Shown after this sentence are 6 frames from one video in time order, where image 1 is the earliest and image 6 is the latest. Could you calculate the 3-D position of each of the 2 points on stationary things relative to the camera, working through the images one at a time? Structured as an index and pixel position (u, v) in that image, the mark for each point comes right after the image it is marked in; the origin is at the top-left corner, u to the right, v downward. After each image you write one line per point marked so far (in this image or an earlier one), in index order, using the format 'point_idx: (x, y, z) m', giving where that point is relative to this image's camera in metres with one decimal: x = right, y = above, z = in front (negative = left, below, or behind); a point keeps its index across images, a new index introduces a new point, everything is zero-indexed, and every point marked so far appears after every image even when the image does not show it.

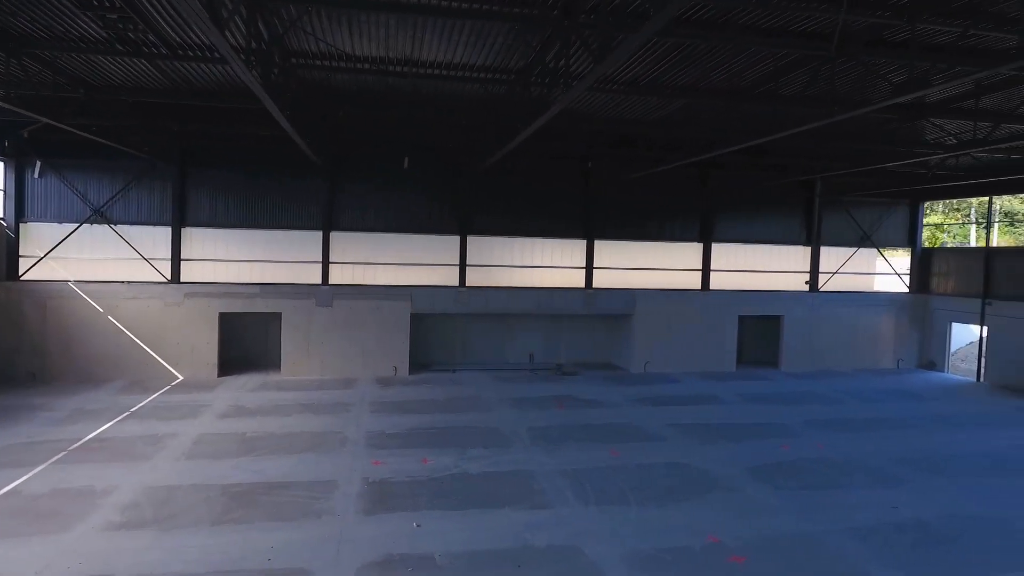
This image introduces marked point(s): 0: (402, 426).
0: (-2.1, -2.6, +11.9) m
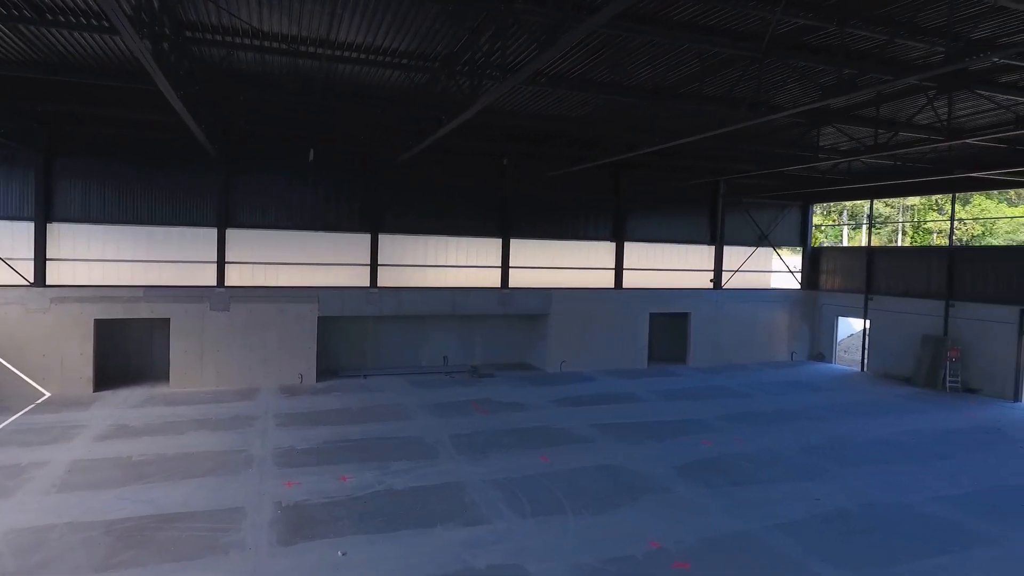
0: (-3.5, -2.7, +11.0) m
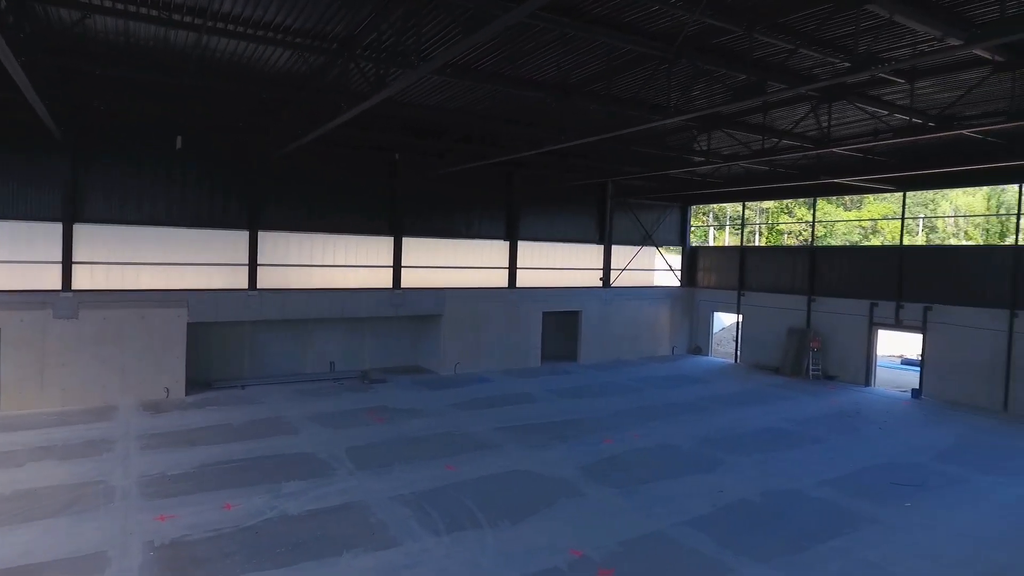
0: (-5.0, -2.7, +9.7) m
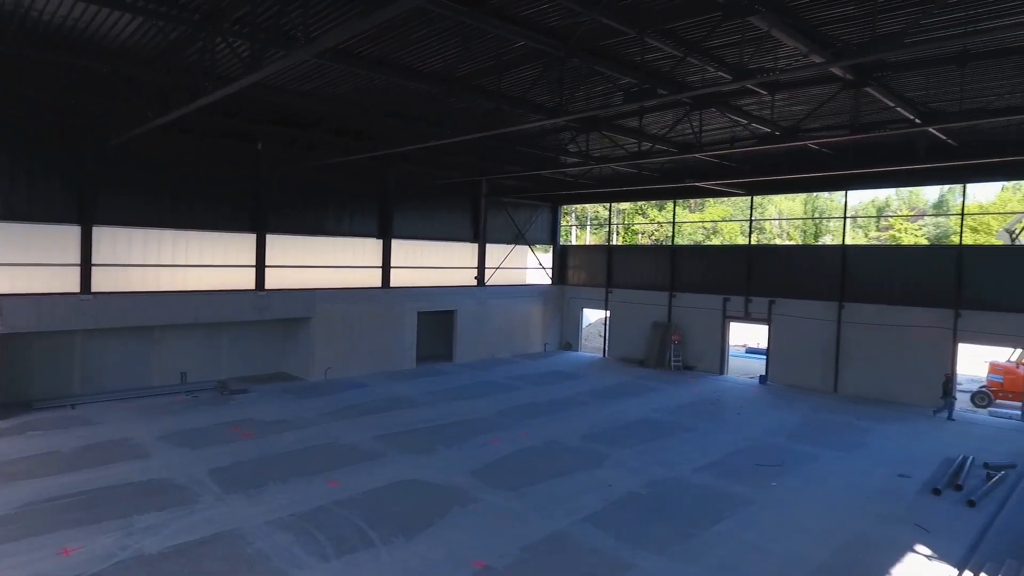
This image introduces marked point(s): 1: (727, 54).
0: (-6.5, -2.8, +8.2) m
1: (+2.7, +3.0, +7.9) m
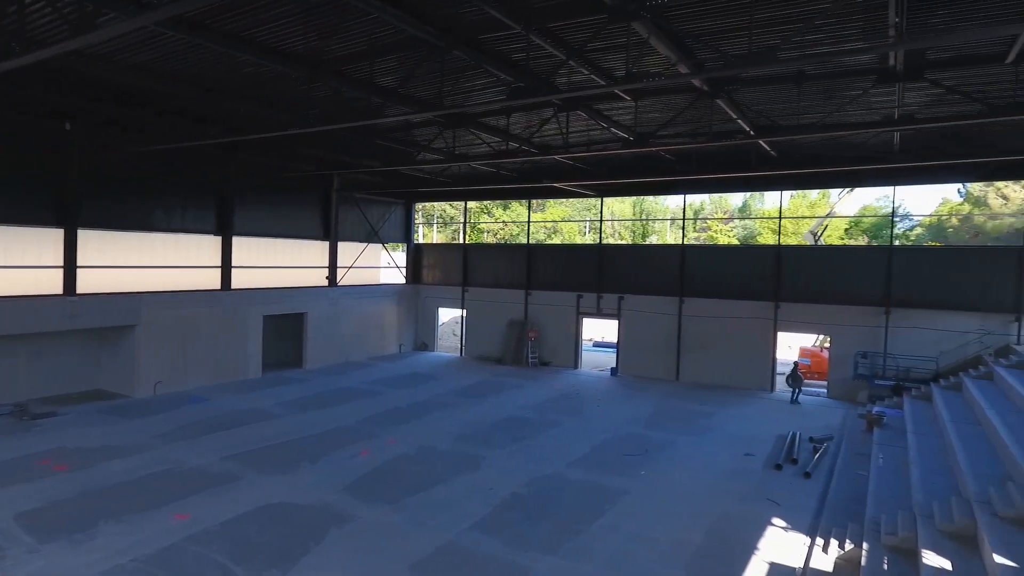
0: (-7.8, -2.9, +6.0) m
1: (+1.2, +3.0, +8.1) m
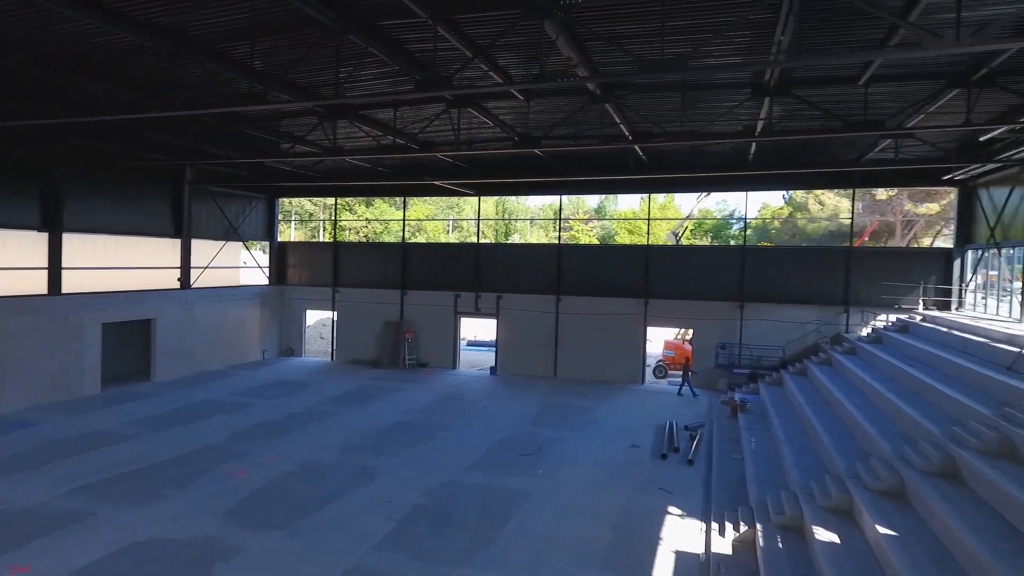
0: (-8.3, -3.0, +4.0) m
1: (-0.1, +3.0, +7.9) m
